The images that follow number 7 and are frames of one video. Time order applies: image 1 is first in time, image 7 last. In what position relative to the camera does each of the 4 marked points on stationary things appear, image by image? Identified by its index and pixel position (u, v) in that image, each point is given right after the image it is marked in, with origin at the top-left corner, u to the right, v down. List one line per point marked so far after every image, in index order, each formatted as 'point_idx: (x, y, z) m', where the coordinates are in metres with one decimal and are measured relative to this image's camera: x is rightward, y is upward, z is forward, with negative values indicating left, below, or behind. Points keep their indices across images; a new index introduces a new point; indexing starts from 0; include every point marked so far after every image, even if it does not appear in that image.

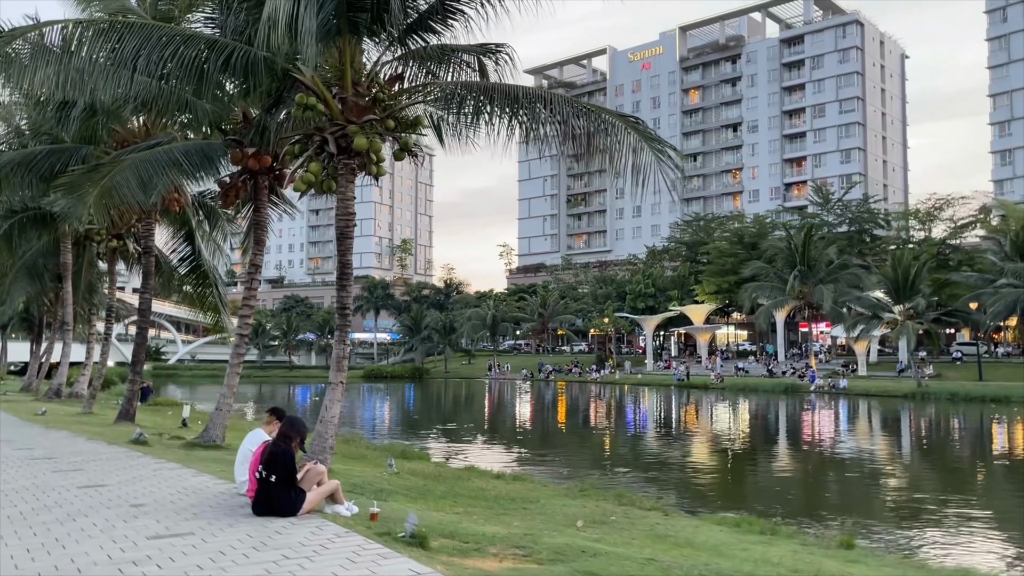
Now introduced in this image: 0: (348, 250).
0: (-1.9, +0.5, +10.0) m
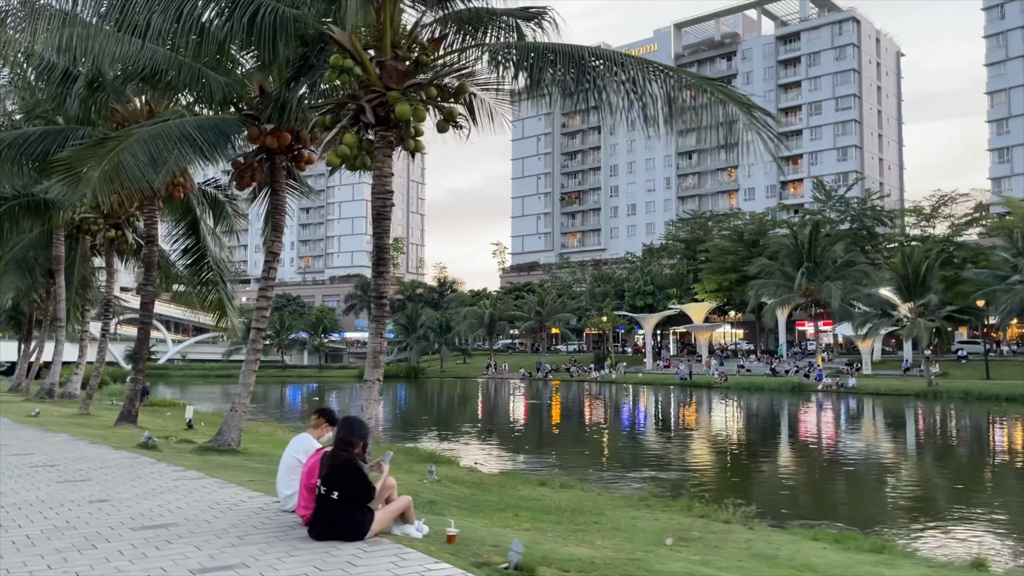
0: (-1.3, +0.6, +9.0) m
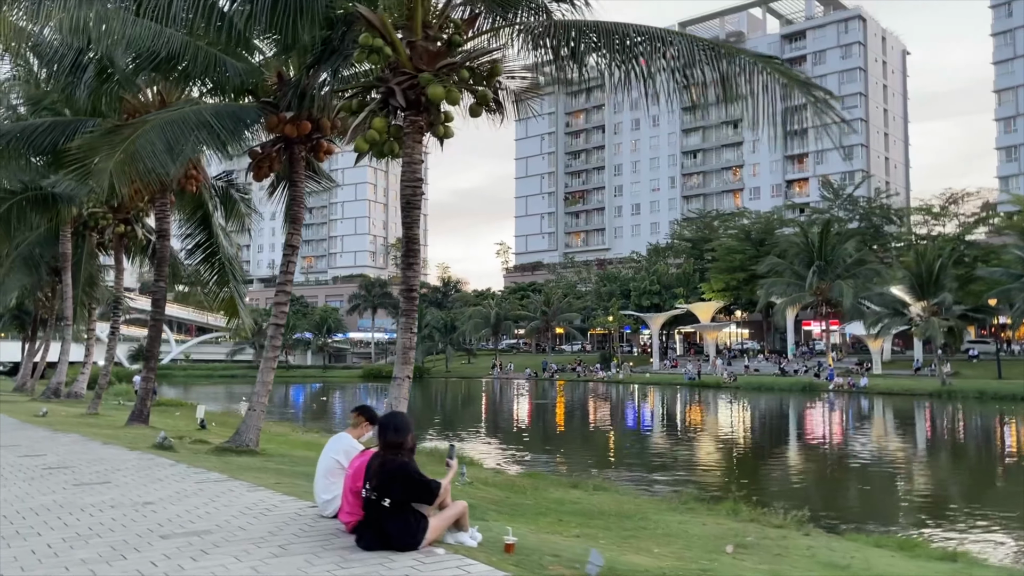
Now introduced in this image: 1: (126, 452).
0: (-1.0, +0.7, +8.6) m
1: (-4.3, -1.8, +9.4) m
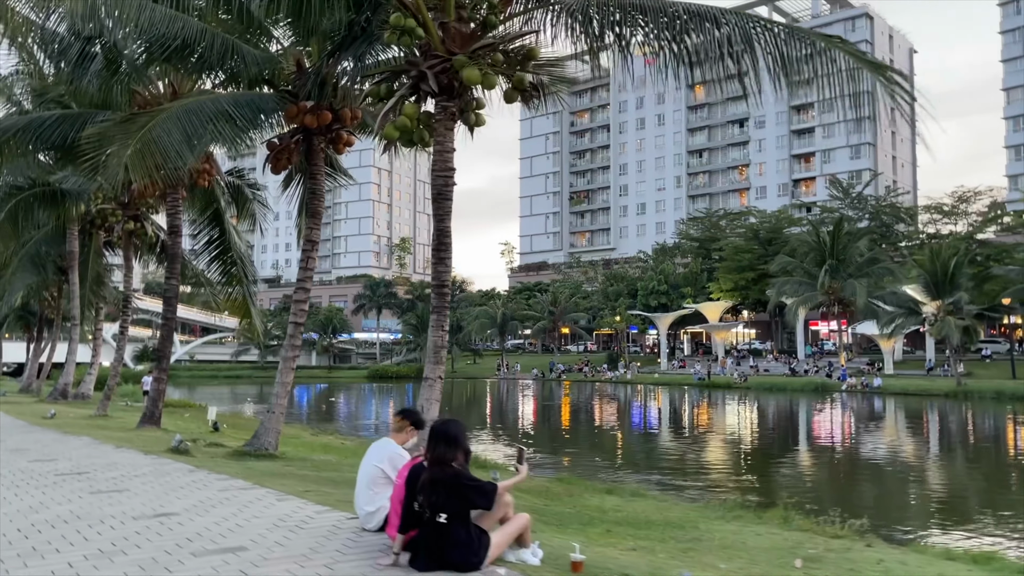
0: (-0.6, +0.7, +8.1) m
1: (-3.9, -1.8, +9.0) m
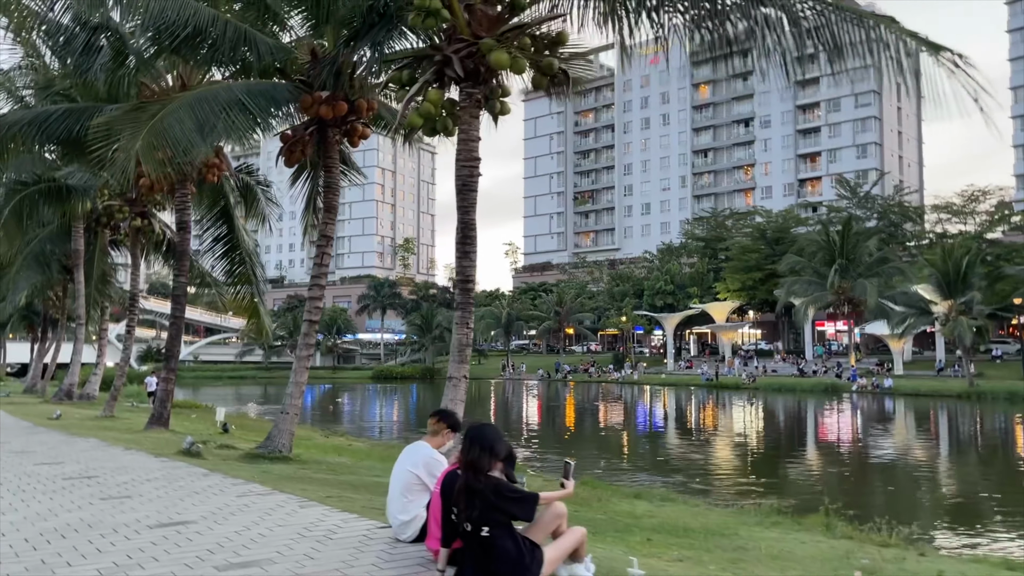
0: (-0.4, +0.8, +7.8) m
1: (-3.7, -1.8, +8.7) m
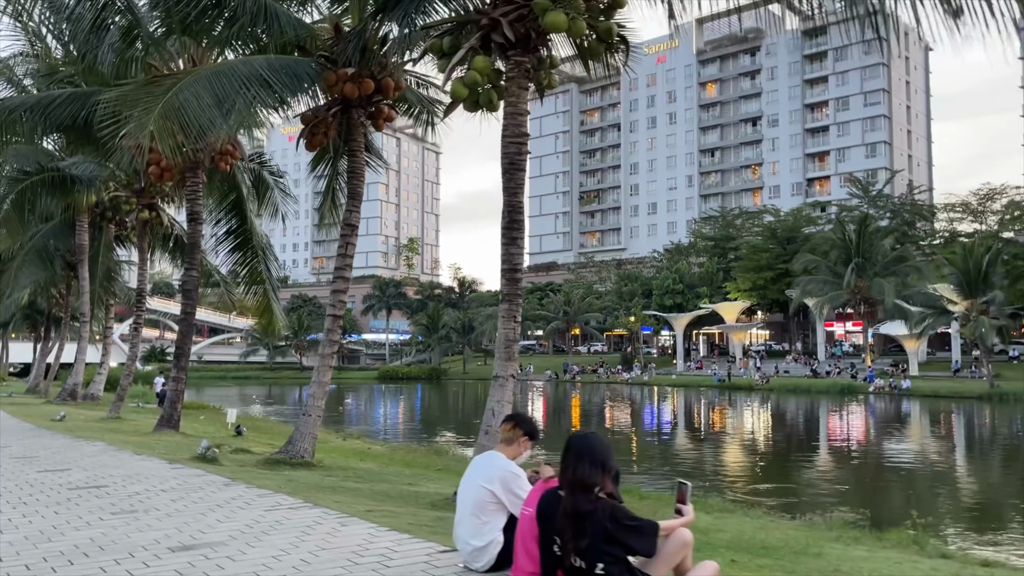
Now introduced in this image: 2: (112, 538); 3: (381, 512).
0: (+0.1, +0.9, +7.1) m
1: (-3.3, -1.7, +7.9) m
2: (-2.3, -1.4, +4.7) m
3: (-0.9, -1.5, +5.6) m
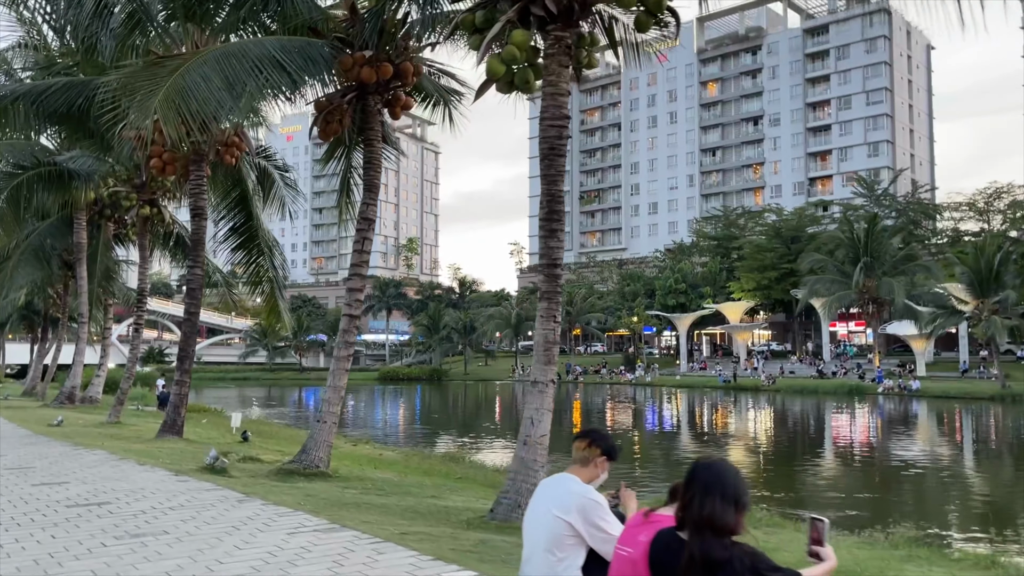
0: (+0.4, +0.9, +6.5) m
1: (-3.0, -1.7, +7.3) m
2: (-1.9, -1.4, +4.1) m
3: (-0.6, -1.5, +5.0) m
